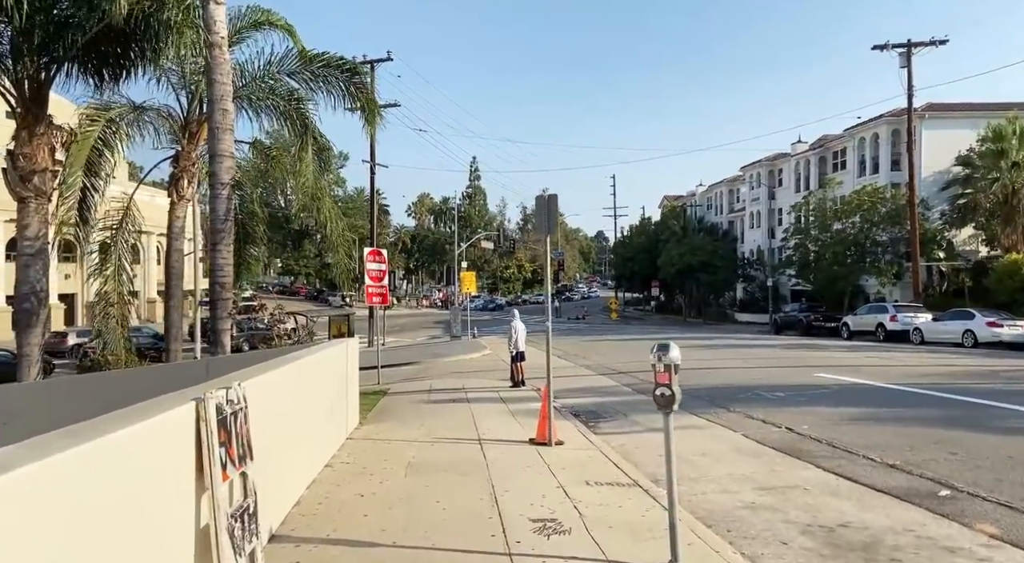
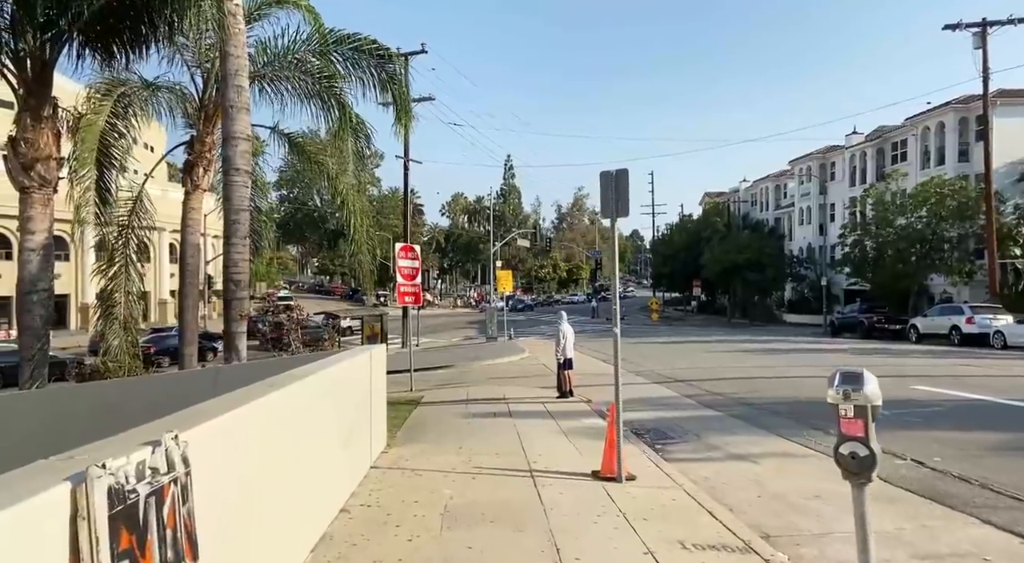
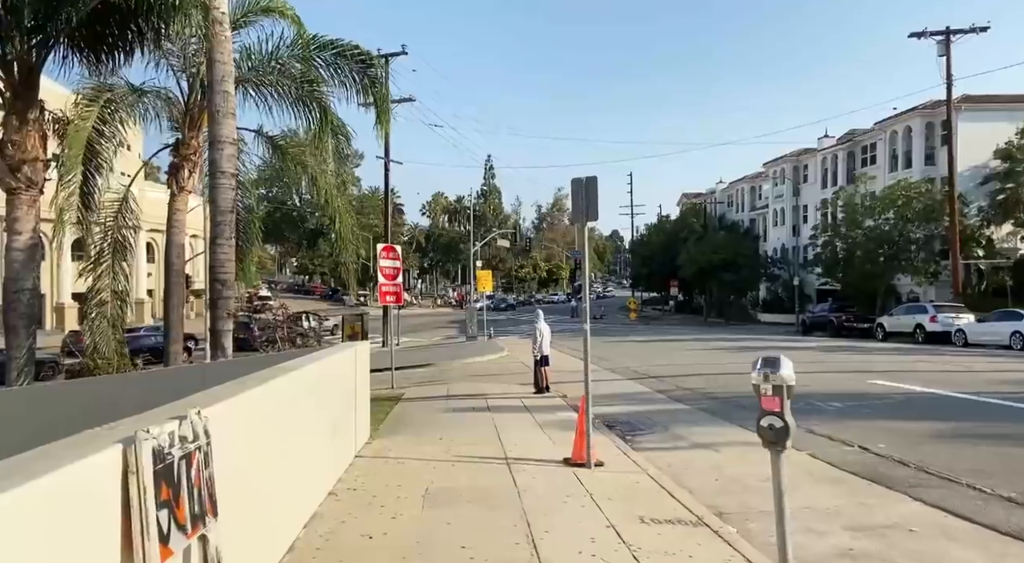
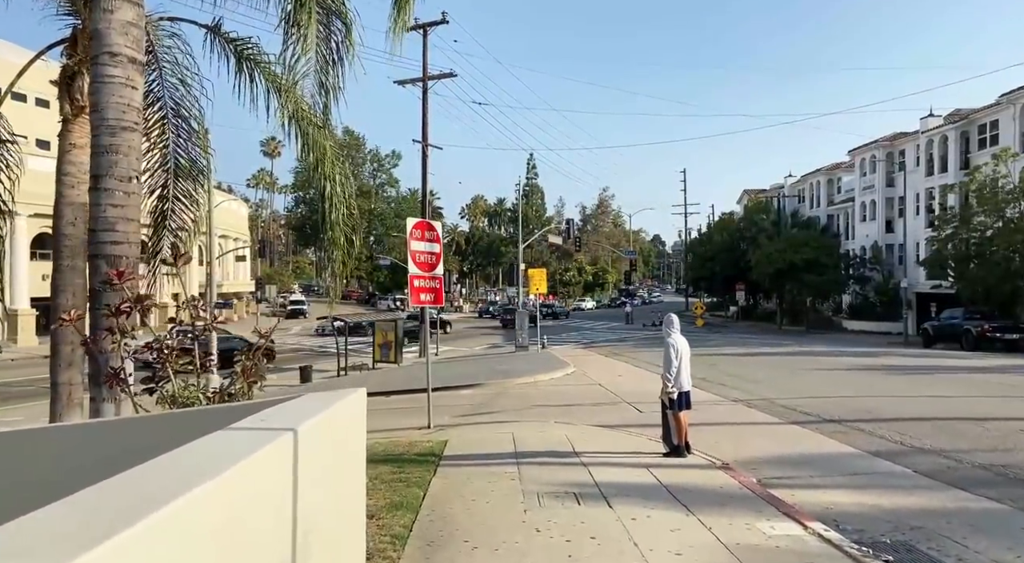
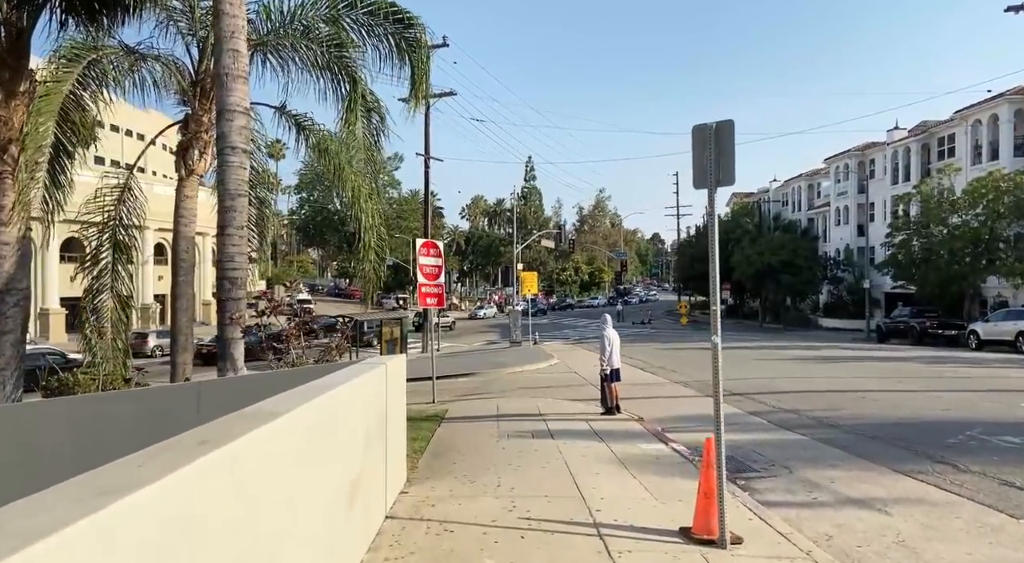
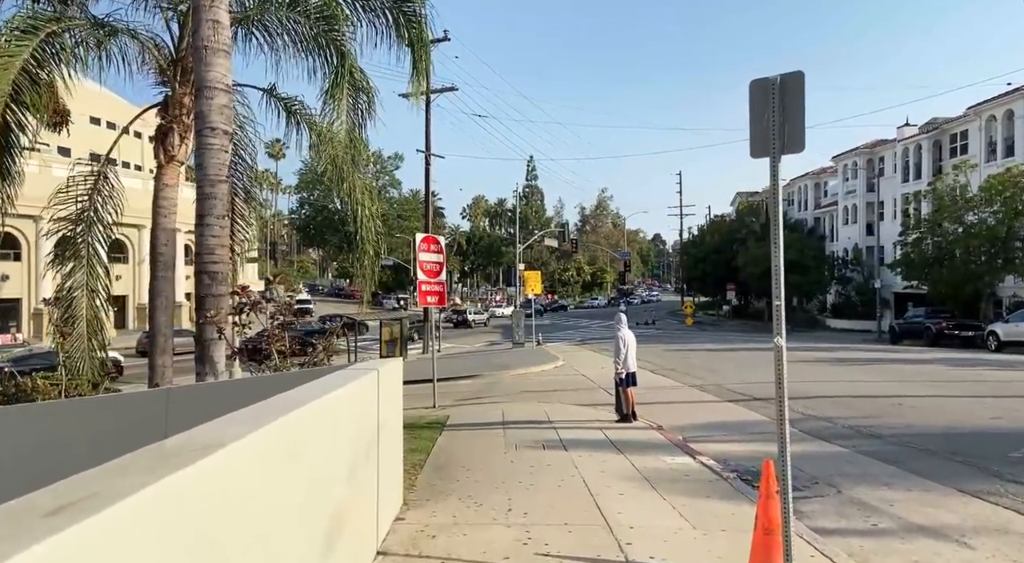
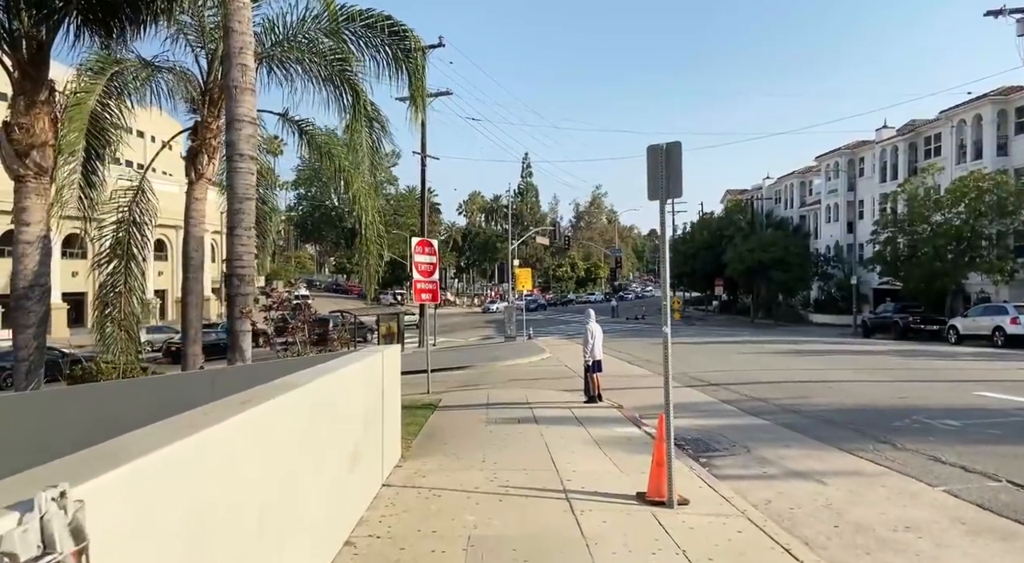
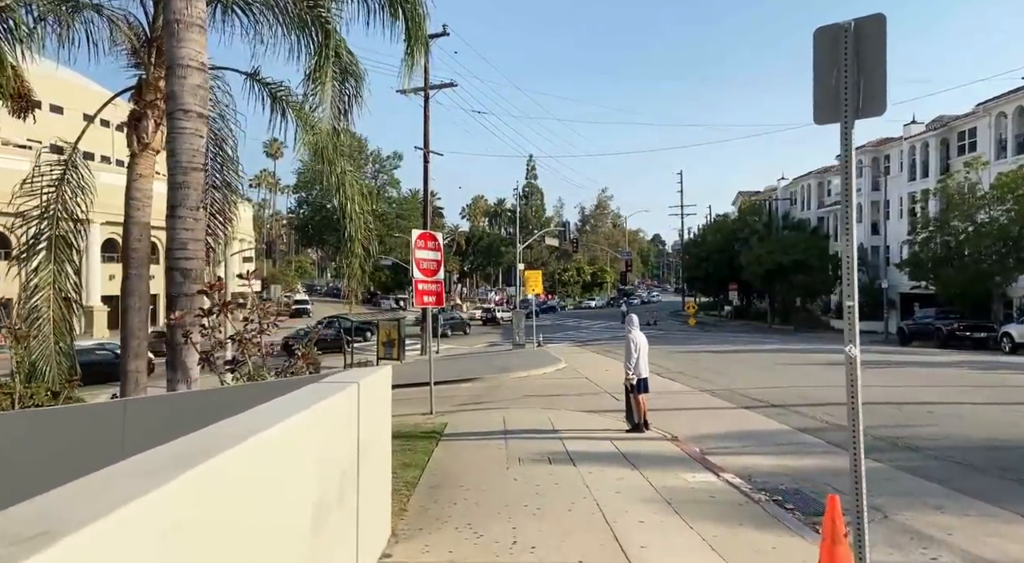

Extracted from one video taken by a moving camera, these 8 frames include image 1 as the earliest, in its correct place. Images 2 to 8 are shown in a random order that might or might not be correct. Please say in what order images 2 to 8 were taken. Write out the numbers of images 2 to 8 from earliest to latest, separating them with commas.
3, 2, 7, 5, 6, 8, 4
